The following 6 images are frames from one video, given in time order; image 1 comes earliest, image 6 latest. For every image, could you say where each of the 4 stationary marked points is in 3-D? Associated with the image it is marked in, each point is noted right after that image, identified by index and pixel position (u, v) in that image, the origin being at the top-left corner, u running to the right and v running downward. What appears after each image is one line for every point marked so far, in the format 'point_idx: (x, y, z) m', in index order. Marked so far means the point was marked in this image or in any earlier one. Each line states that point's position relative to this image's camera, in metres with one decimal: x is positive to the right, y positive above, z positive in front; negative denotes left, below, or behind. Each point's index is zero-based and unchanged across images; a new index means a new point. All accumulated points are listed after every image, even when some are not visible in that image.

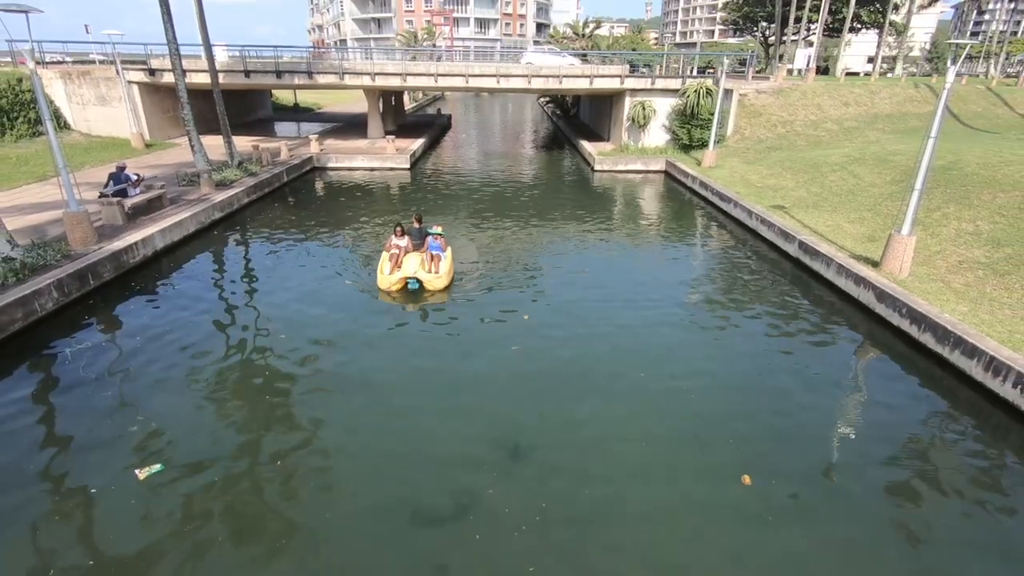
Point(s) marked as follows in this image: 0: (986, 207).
0: (+10.8, +1.9, +13.0) m
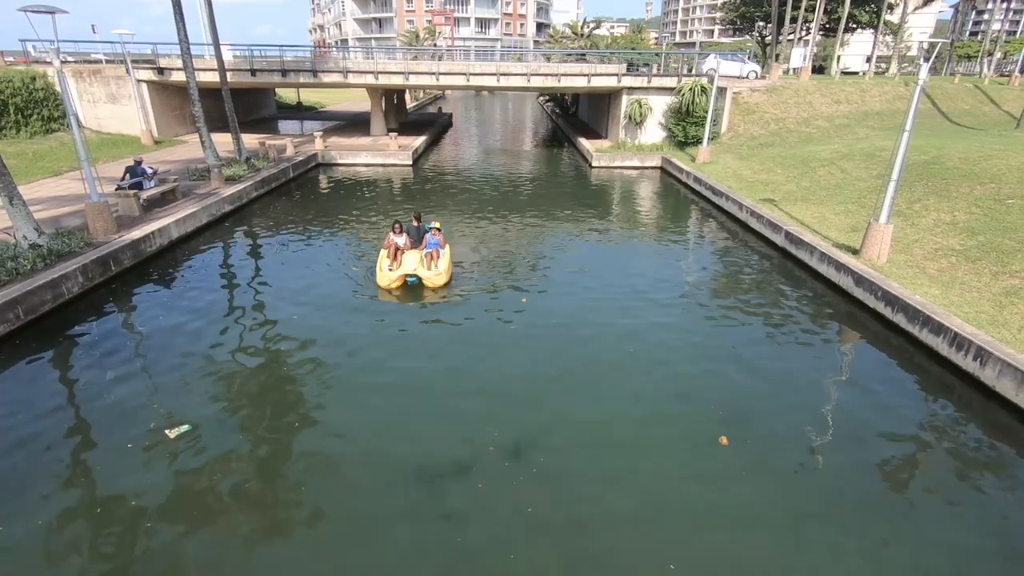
0: (+10.7, +2.1, +13.6) m
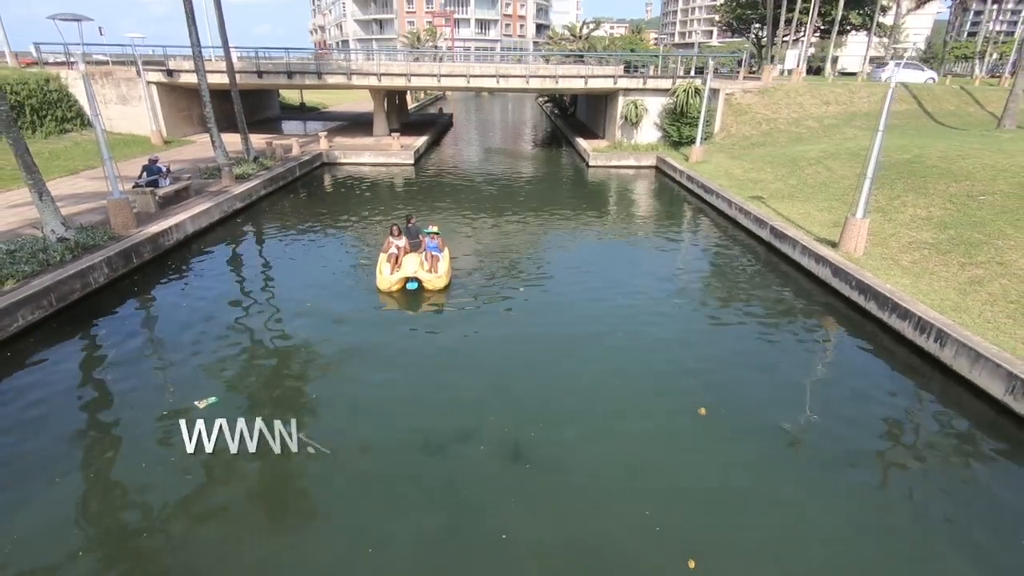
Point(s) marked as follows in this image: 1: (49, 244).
0: (+10.7, +2.3, +14.4) m
1: (-9.5, +0.9, +11.7) m
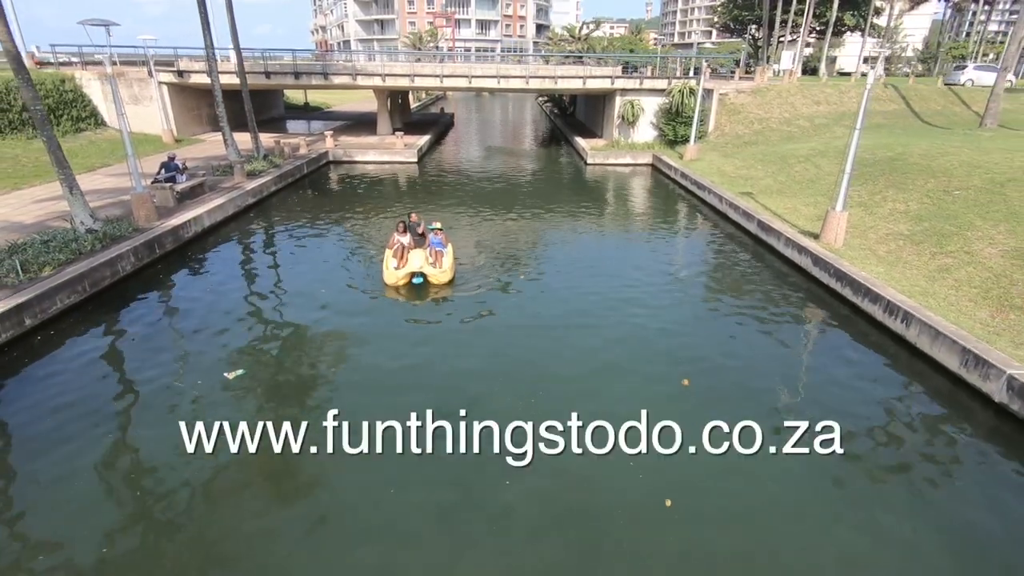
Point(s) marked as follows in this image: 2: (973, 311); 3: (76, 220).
0: (+10.7, +2.6, +15.2) m
1: (-9.5, +1.2, +12.5) m
2: (+7.9, -0.4, +9.8) m
3: (-9.8, +1.5, +12.9) m
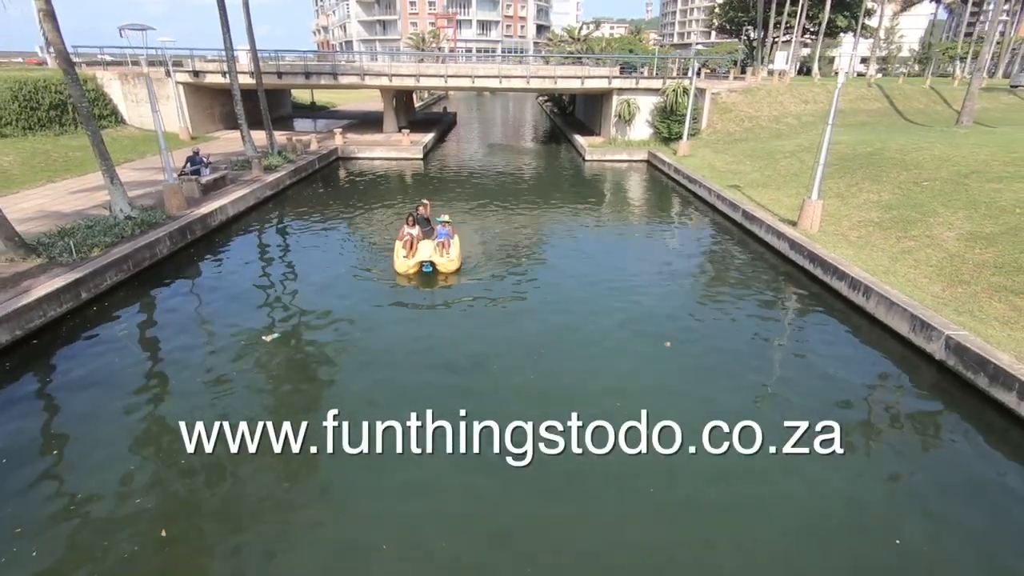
0: (+10.8, +3.0, +16.3) m
1: (-9.4, +1.6, +13.7) m
2: (+8.0, 0.0, +11.0) m
3: (-9.8, +2.0, +14.1) m
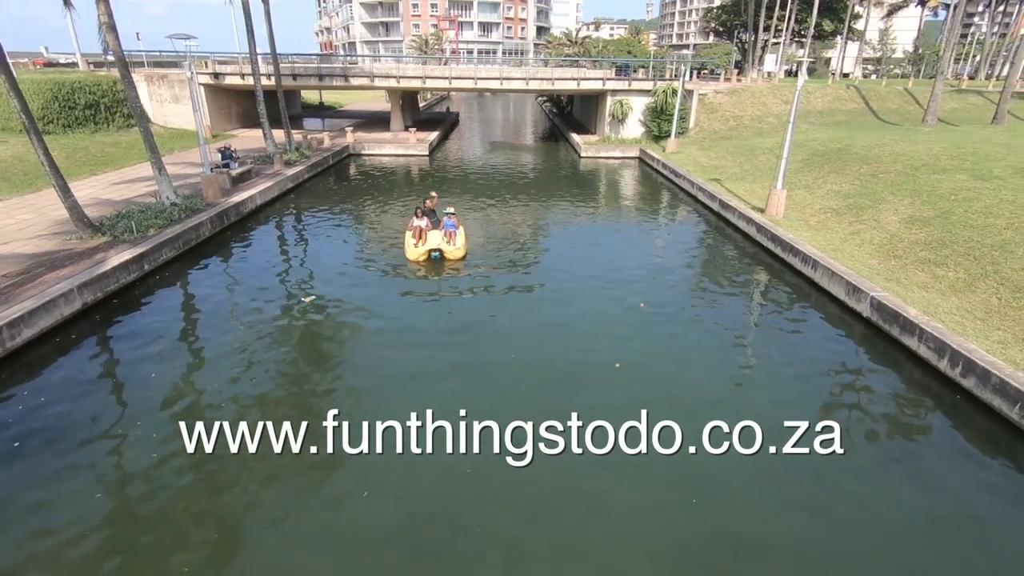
0: (+10.8, +3.6, +18.2) m
1: (-9.4, +2.2, +15.6) m
2: (+8.0, +0.6, +12.8) m
3: (-9.8, +2.6, +15.9) m
